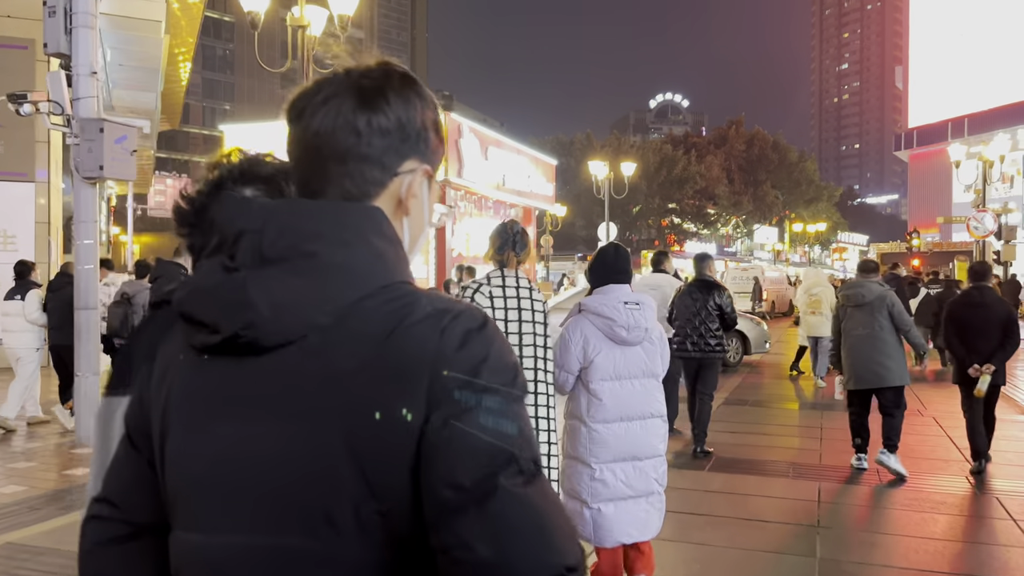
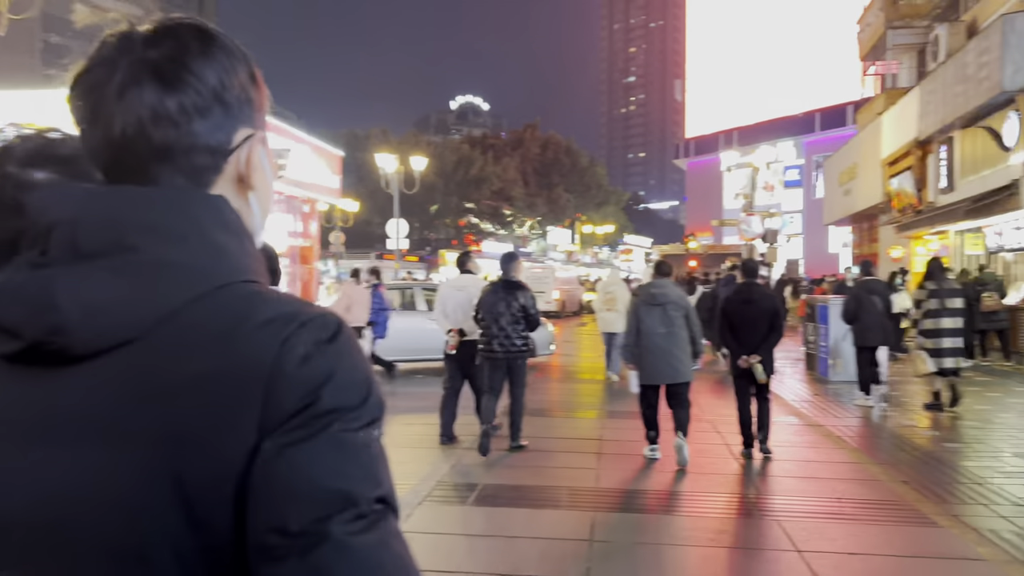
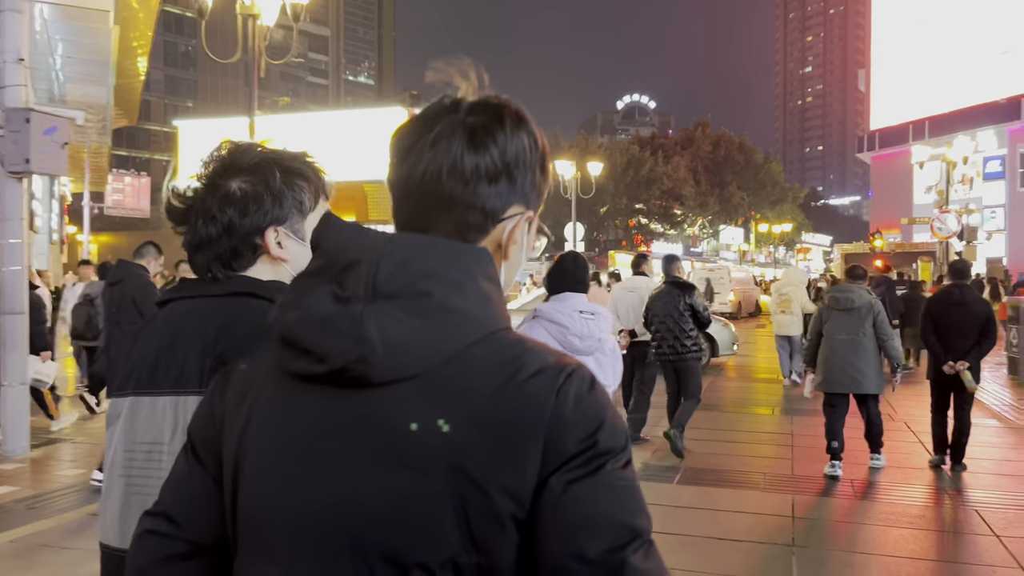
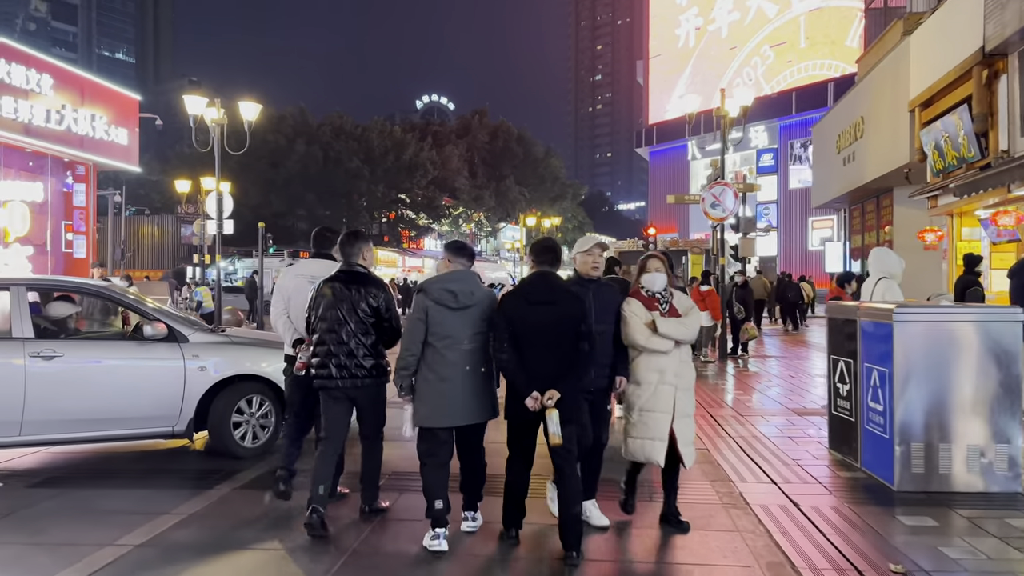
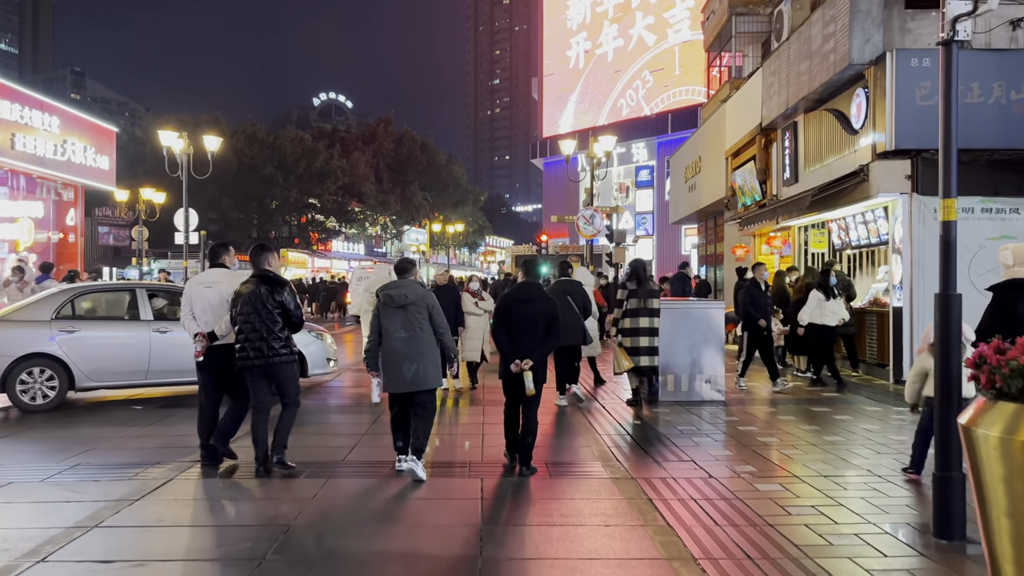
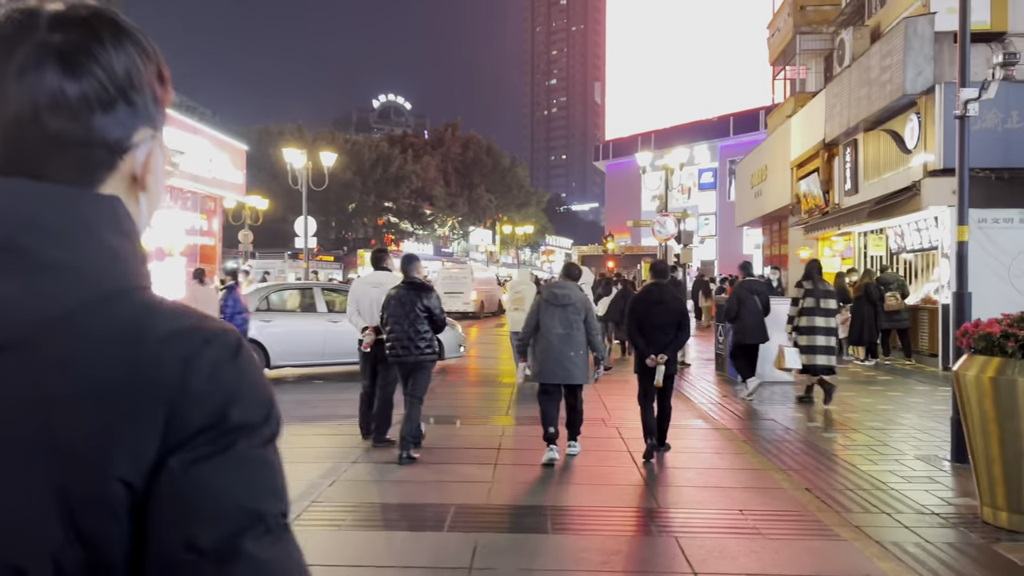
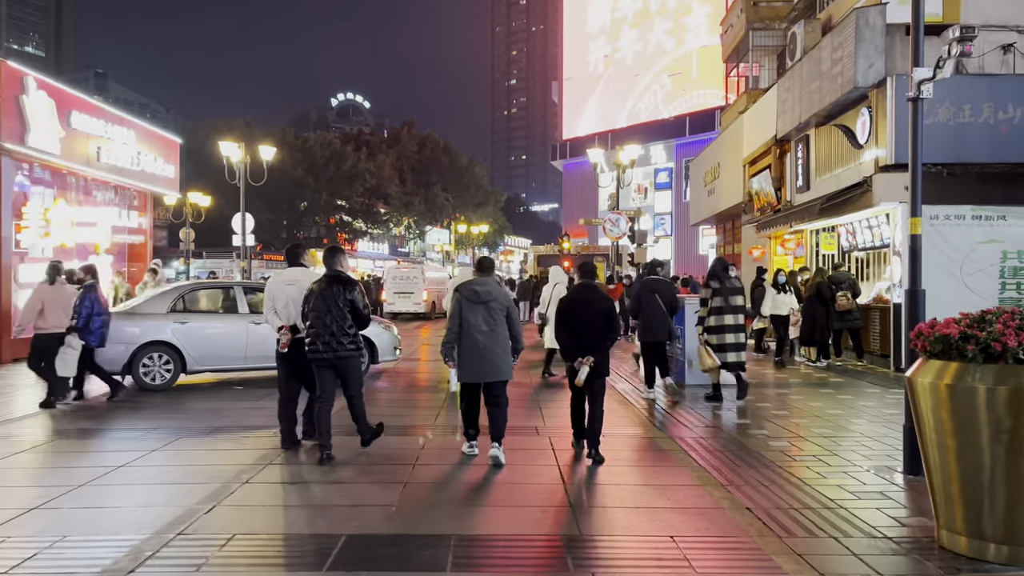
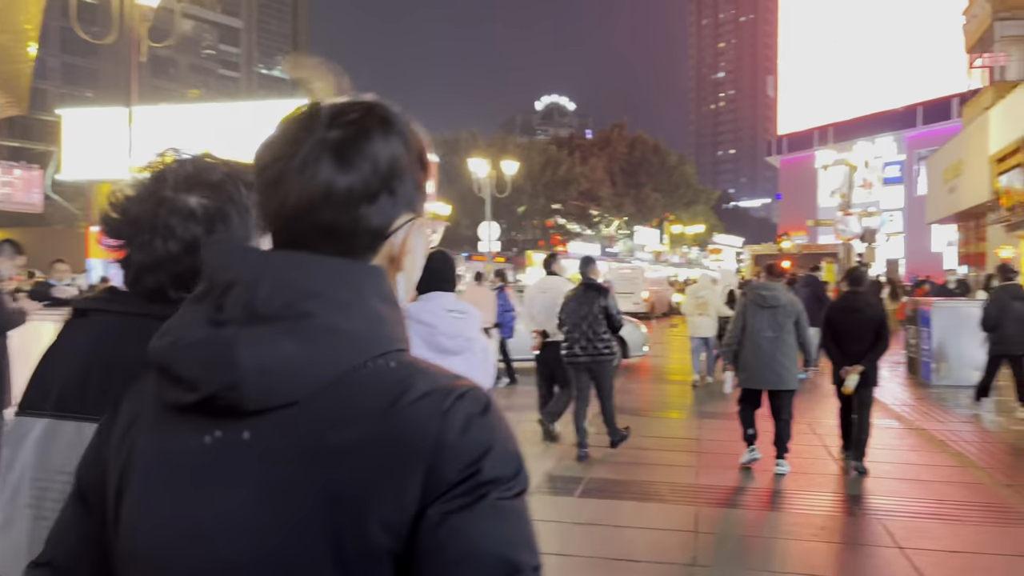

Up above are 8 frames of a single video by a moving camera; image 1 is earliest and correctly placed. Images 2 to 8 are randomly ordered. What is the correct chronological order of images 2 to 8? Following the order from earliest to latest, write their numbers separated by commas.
3, 8, 2, 6, 7, 5, 4
